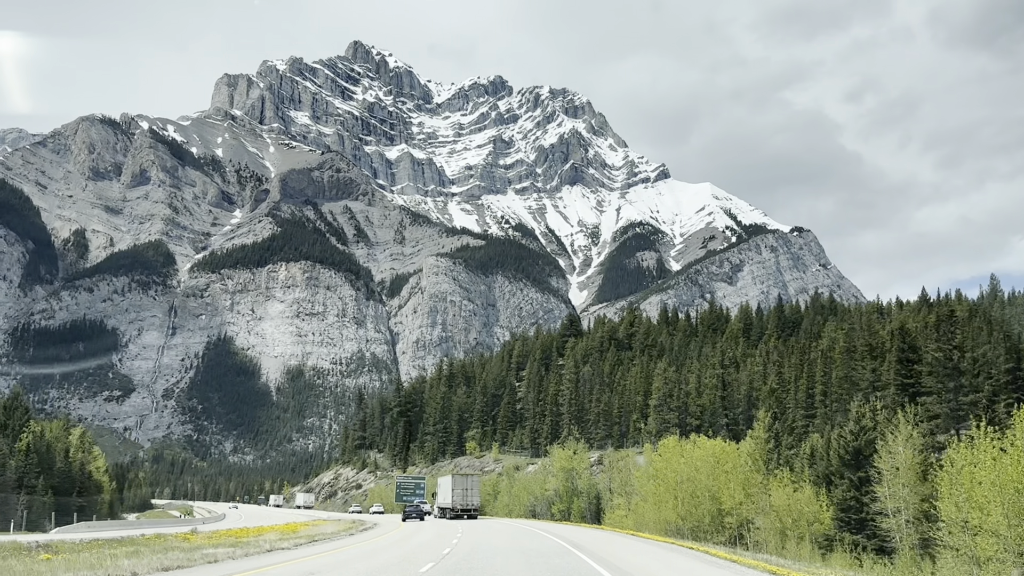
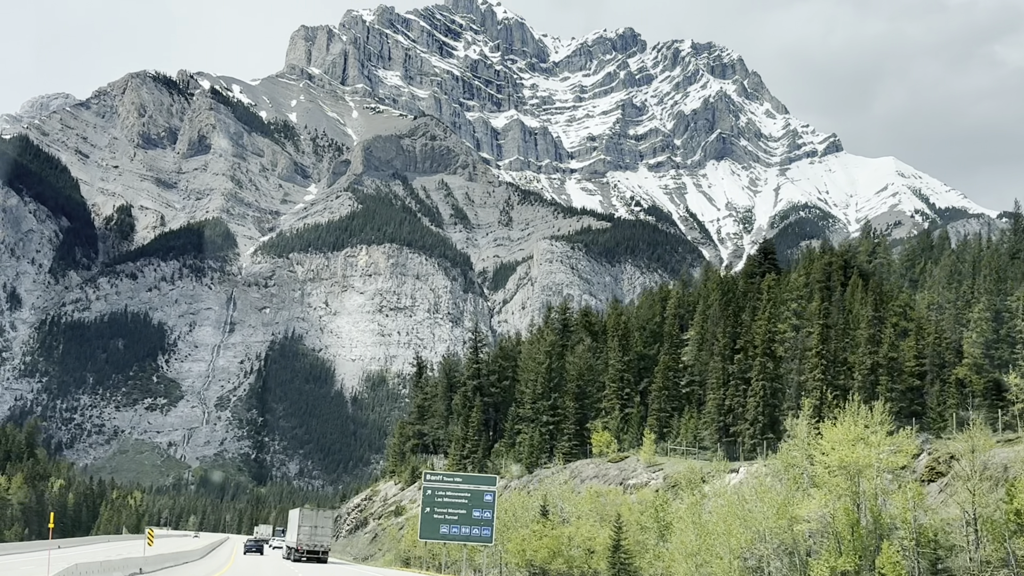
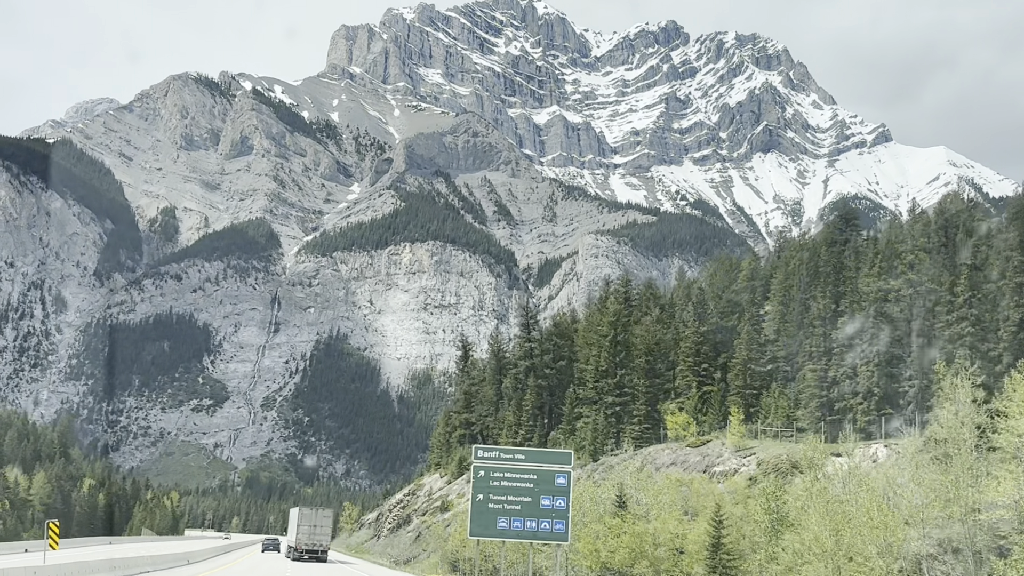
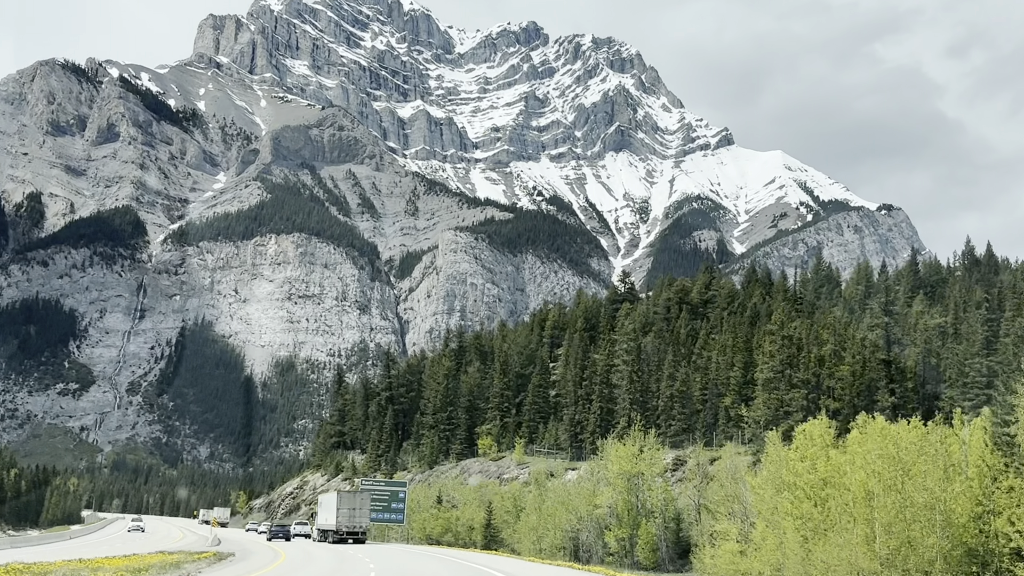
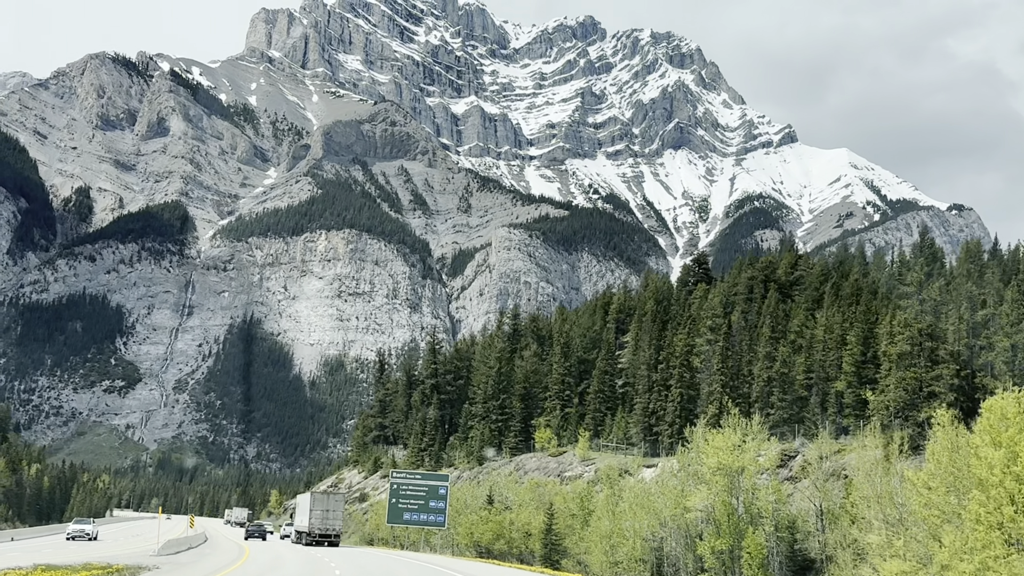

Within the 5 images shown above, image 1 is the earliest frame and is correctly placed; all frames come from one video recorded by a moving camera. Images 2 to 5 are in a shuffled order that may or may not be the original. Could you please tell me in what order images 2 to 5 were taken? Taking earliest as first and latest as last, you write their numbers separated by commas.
4, 5, 2, 3
